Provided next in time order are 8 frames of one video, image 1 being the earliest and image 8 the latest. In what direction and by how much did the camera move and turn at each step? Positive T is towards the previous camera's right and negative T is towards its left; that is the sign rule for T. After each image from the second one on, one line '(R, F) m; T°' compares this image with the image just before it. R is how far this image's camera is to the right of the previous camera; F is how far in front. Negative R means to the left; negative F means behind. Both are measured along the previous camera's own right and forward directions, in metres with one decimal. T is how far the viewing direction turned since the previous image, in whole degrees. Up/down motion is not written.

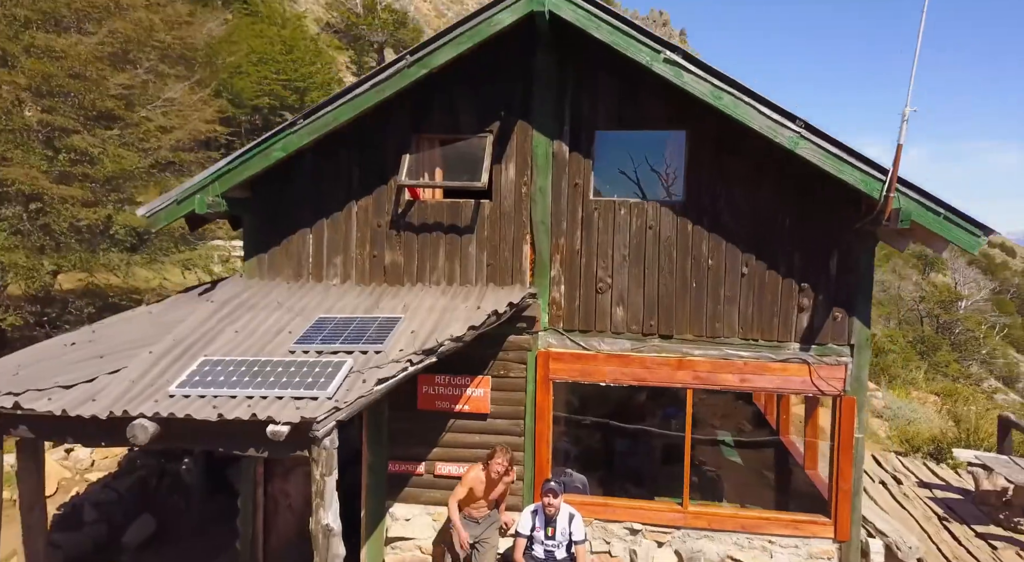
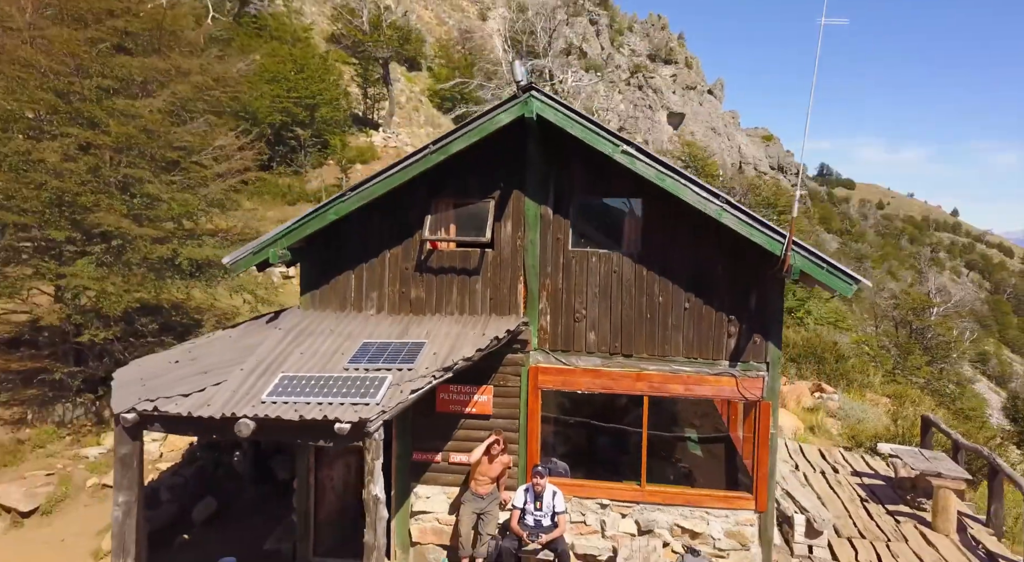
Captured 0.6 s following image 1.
(0.0, -1.6) m; 0°
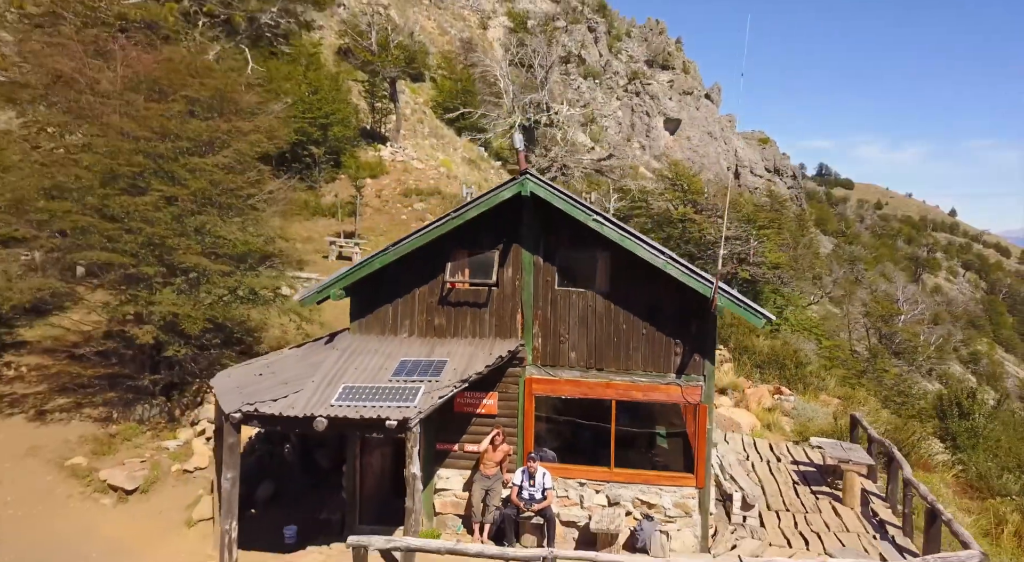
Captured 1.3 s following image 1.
(0.0, -2.2) m; 0°
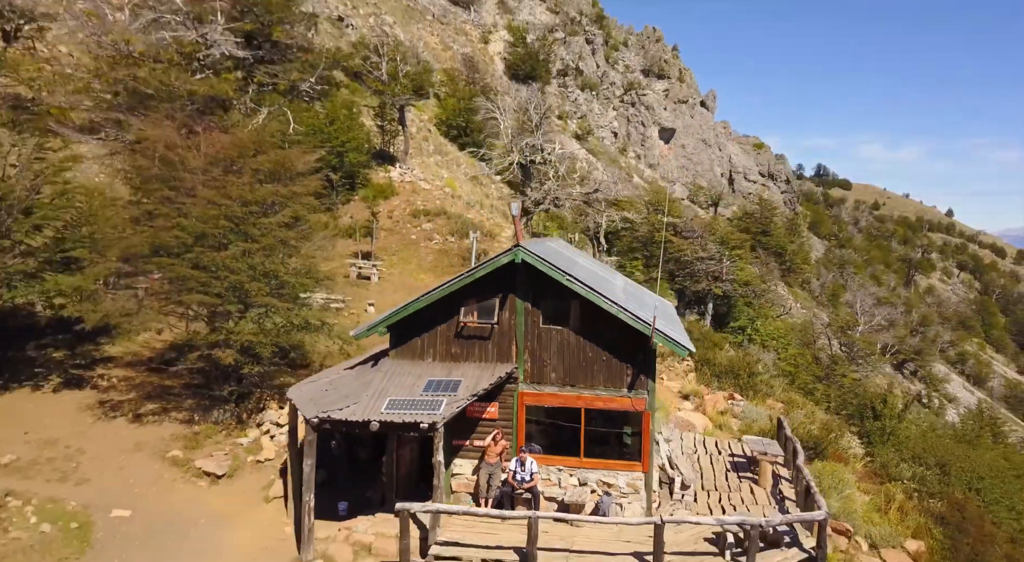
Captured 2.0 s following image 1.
(+0.1, -3.4) m; 0°
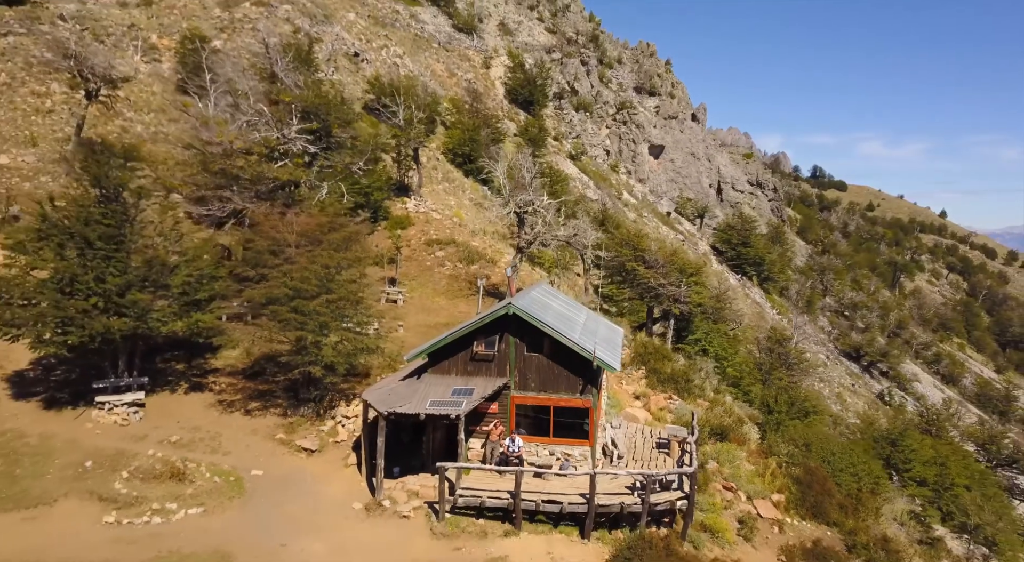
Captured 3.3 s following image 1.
(+0.2, -7.1) m; 0°
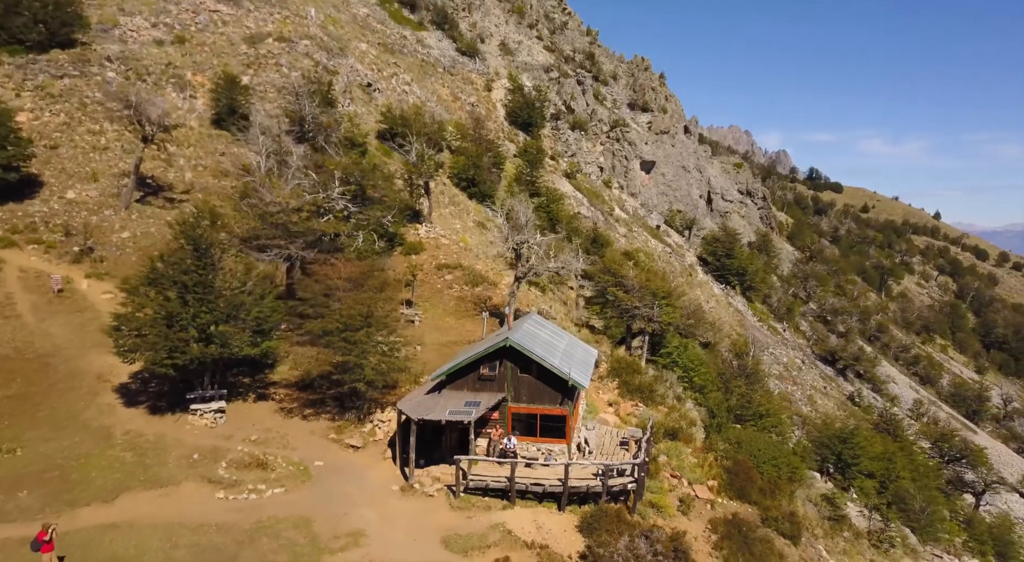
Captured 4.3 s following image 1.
(+0.2, -6.7) m; 0°
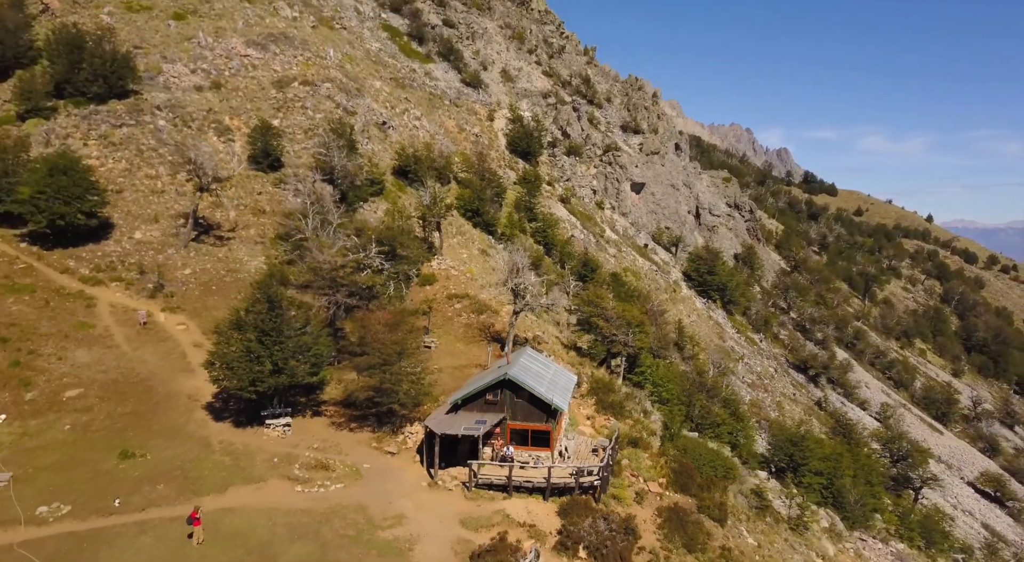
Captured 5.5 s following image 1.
(+0.2, -8.9) m; 0°
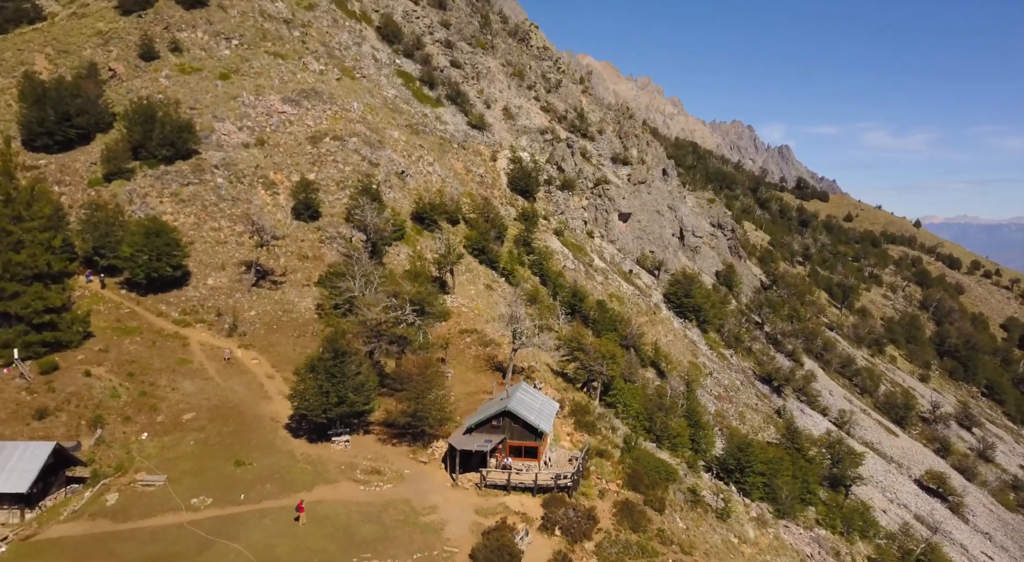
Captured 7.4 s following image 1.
(+0.2, -14.1) m; 0°
